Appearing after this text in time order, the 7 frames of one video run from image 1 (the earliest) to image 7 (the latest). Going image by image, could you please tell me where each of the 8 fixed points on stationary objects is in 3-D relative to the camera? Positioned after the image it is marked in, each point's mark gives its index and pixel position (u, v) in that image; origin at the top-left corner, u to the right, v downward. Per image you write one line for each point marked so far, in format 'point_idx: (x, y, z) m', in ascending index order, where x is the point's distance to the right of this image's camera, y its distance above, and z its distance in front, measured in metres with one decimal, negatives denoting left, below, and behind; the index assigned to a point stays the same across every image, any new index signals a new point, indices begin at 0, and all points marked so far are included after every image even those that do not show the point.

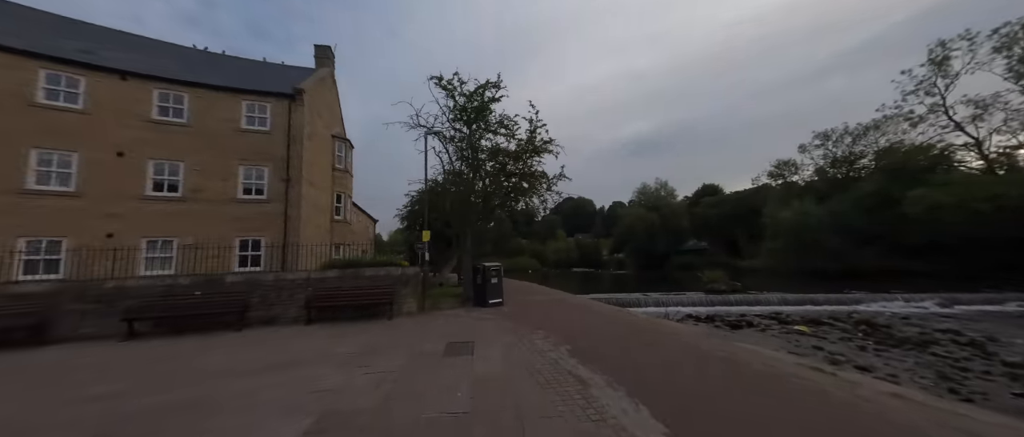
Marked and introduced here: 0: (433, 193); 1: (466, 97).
0: (-3.0, +1.0, +14.3) m
1: (-1.6, +4.3, +12.8) m
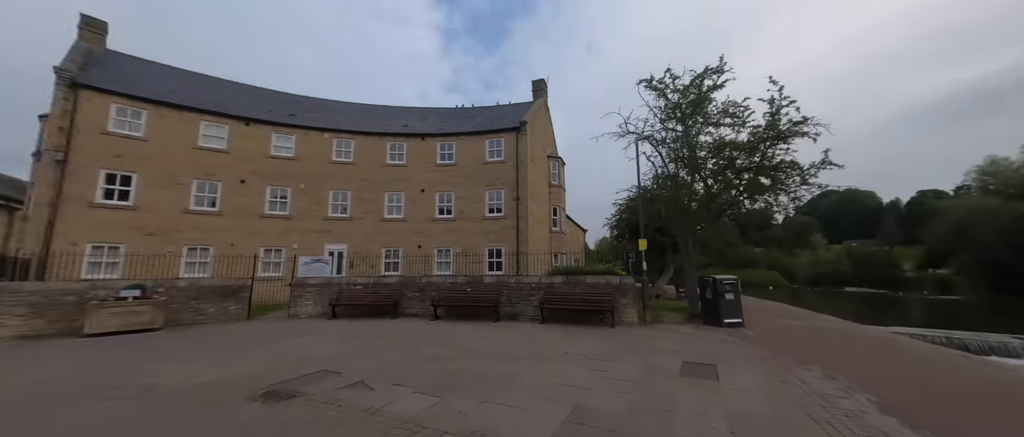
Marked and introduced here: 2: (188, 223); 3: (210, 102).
0: (+5.0, +0.7, +13.7) m
1: (+5.4, +4.1, +11.8) m
2: (-13.2, -0.2, +14.9) m
3: (-13.9, +5.4, +16.7) m
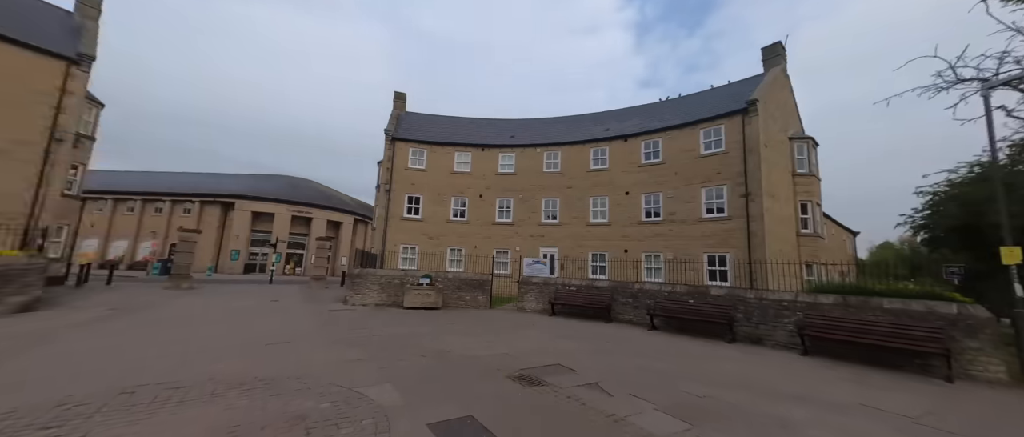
0: (+11.5, +0.8, +9.0) m
1: (+10.7, +4.2, +7.2) m
2: (-3.5, -0.6, +19.5) m
3: (-3.2, +5.0, +21.5) m
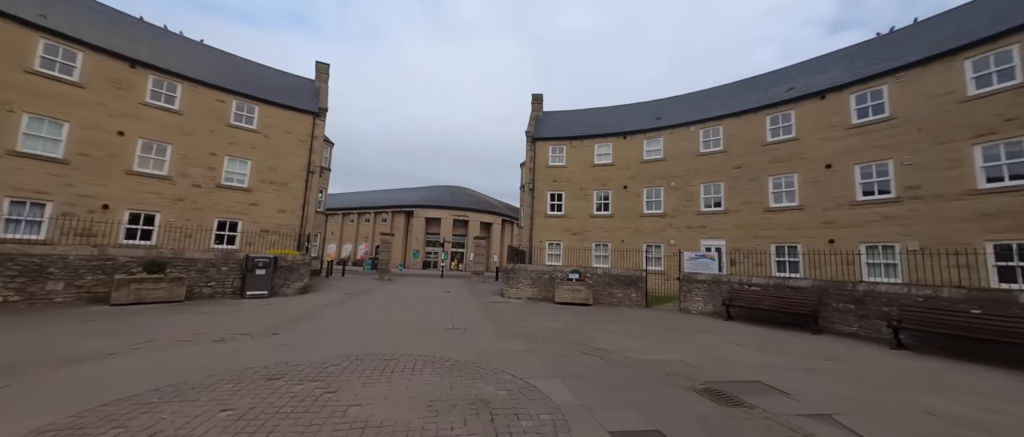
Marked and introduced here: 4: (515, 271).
0: (+14.1, +1.5, +3.7) m
1: (+12.5, +4.8, +2.4) m
2: (+4.4, -0.3, +19.1) m
3: (+5.1, +5.3, +20.9) m
4: (+0.1, -2.0, +13.8) m
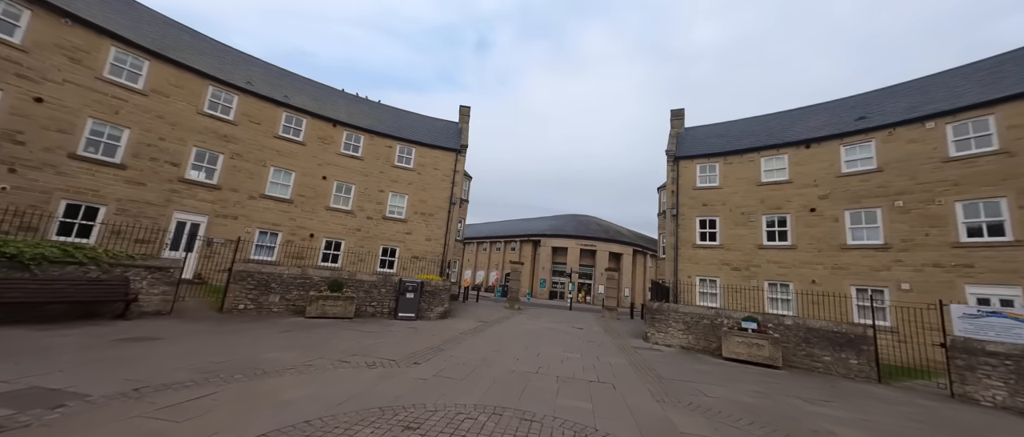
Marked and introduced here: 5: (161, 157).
0: (+14.7, +1.5, -2.2) m
1: (+12.7, +4.9, -2.7) m
2: (+10.8, -1.7, +15.4) m
3: (+12.1, +3.8, +17.2) m
4: (+4.9, -3.0, +11.8) m
5: (-13.1, +2.3, +13.6) m
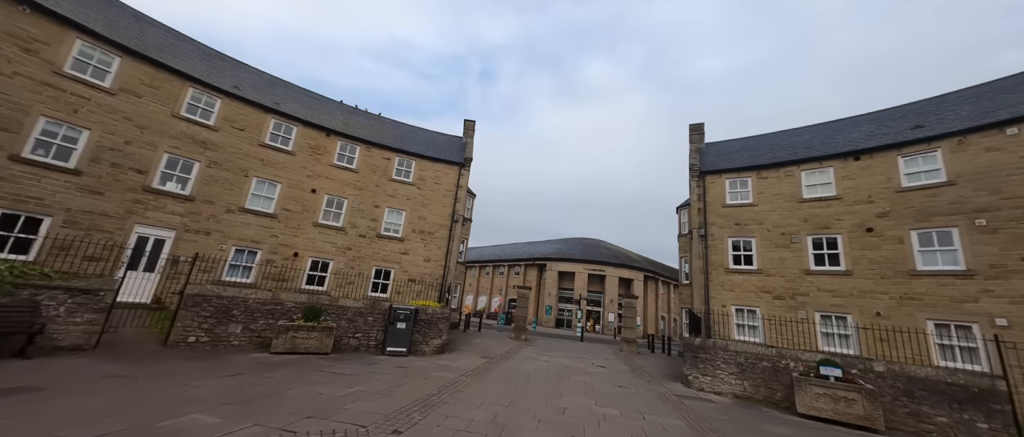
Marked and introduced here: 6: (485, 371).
0: (+14.9, +1.9, -4.1) m
1: (+13.0, +5.3, -4.3) m
2: (+11.1, -2.4, +13.3) m
3: (+12.5, +2.9, +15.5) m
4: (+5.2, -3.5, +9.7) m
5: (-12.7, +1.8, +11.9) m
6: (-0.7, -4.2, +10.0) m
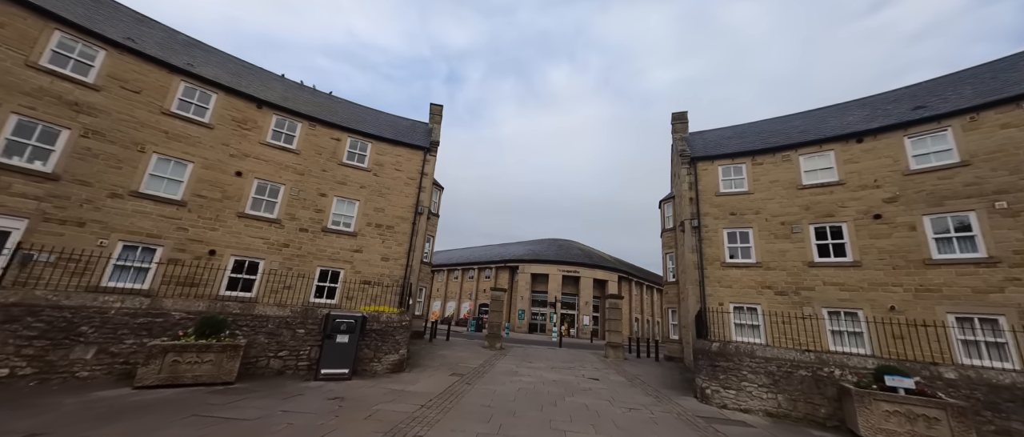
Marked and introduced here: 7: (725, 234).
0: (+15.6, +2.6, -4.9) m
1: (+13.8, +6.0, -5.2) m
2: (+10.3, -2.0, +12.1) m
3: (+11.4, +3.3, +14.4) m
4: (+4.8, -3.0, +7.9) m
5: (-13.3, +2.2, +8.6) m
6: (-1.2, -3.7, +7.7) m
7: (+8.3, -0.6, +14.1) m
